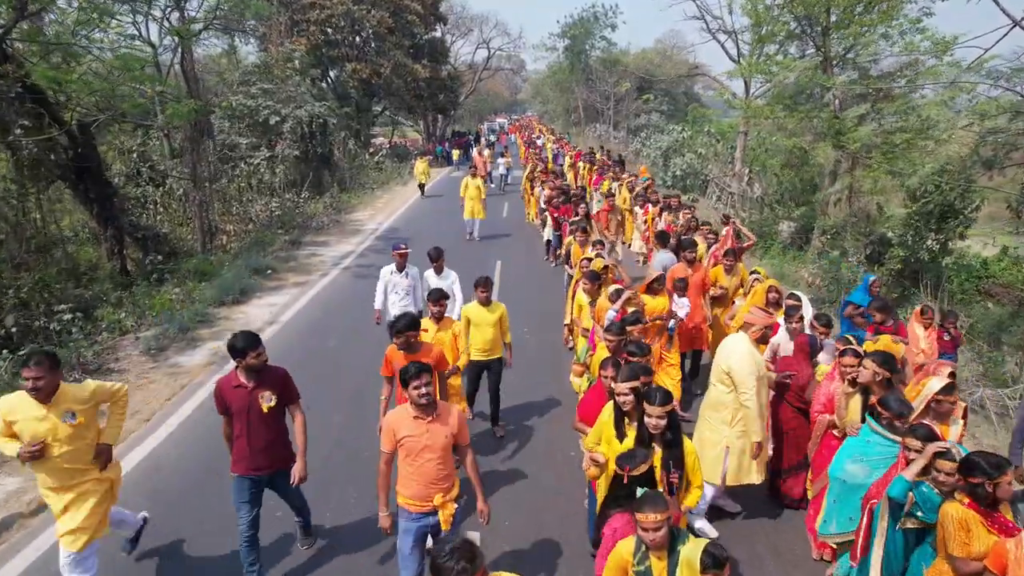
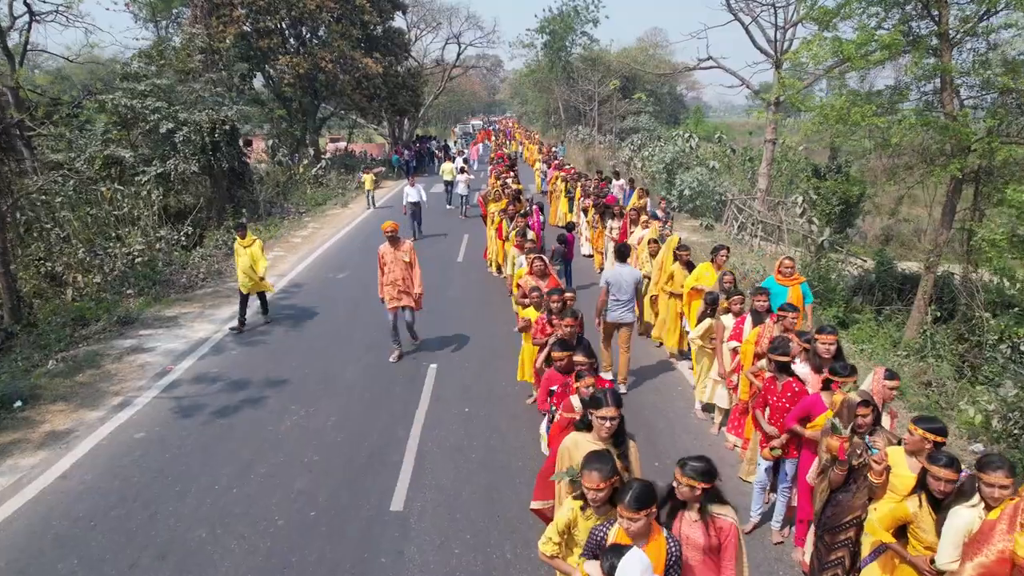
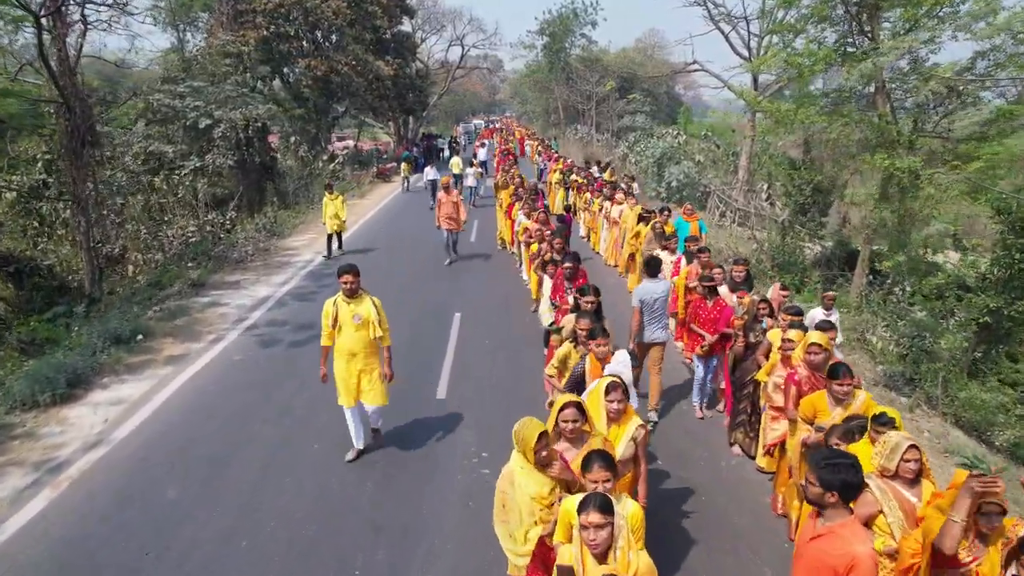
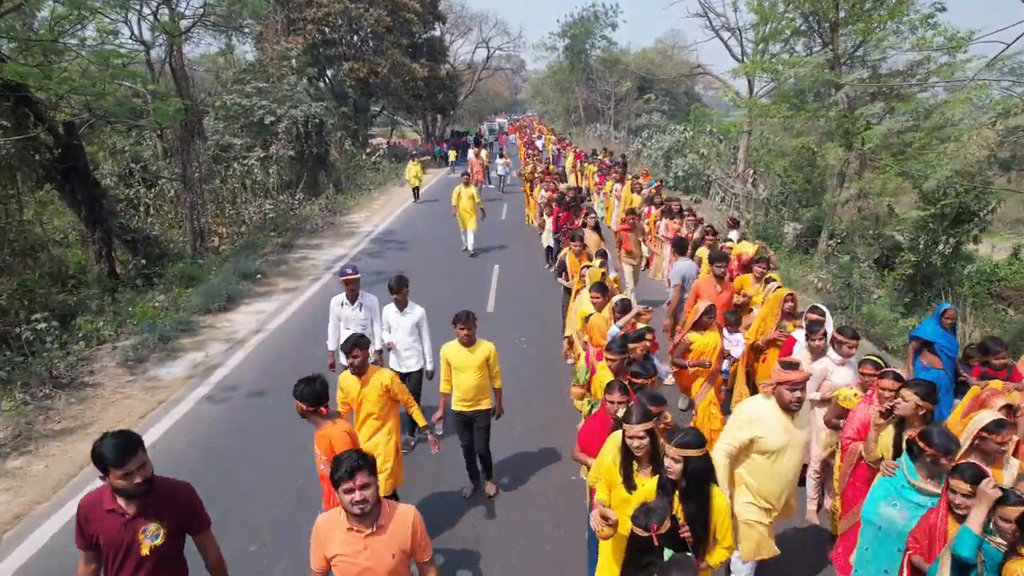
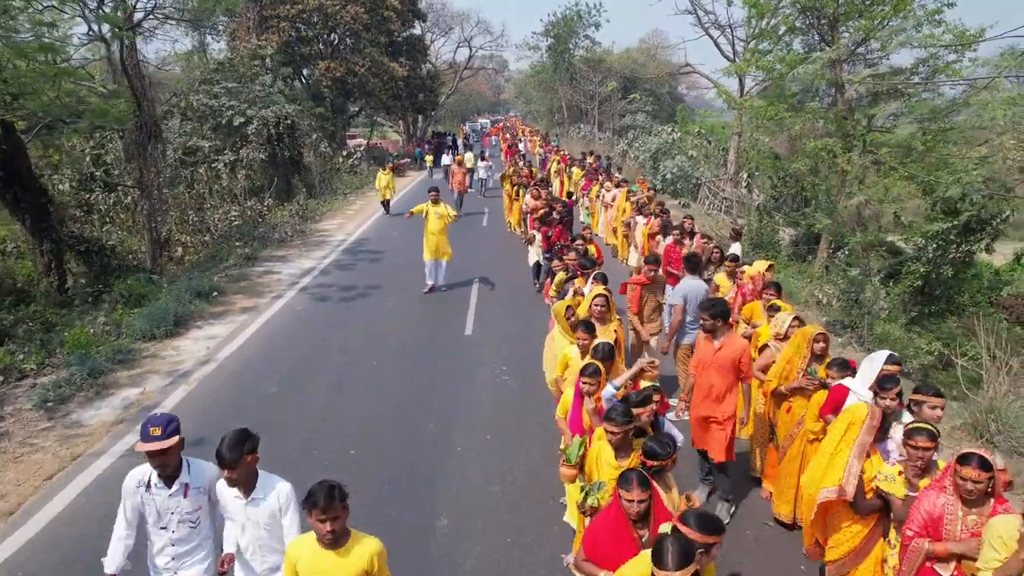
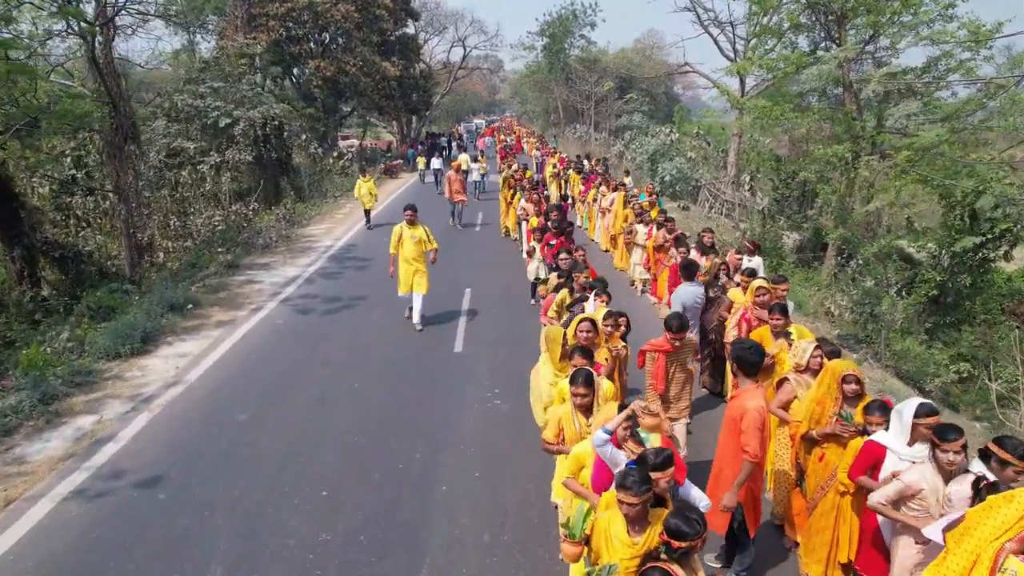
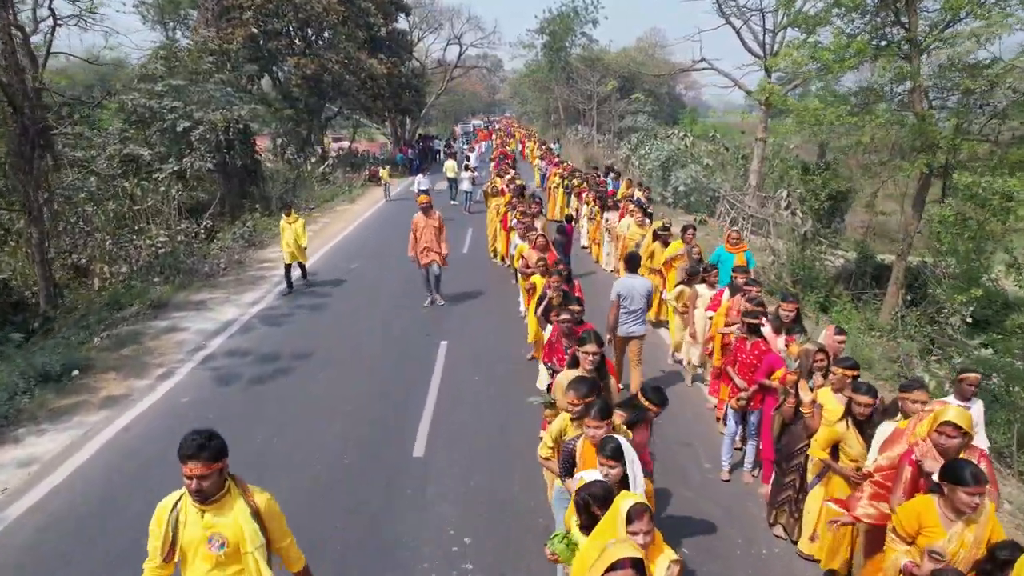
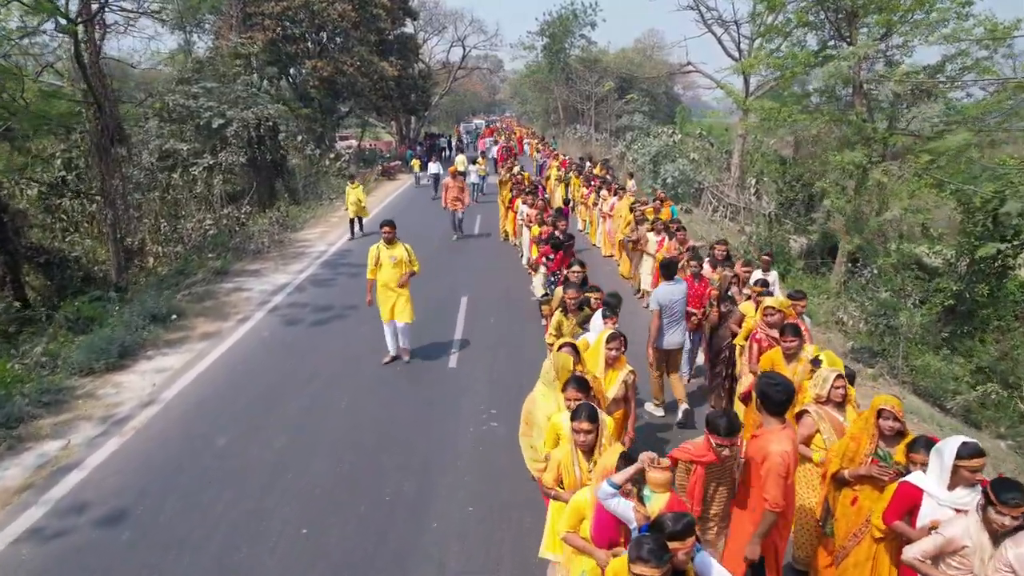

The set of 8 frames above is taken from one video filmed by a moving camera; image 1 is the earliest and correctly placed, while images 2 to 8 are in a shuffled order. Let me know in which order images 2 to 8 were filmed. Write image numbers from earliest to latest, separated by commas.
4, 5, 6, 8, 3, 7, 2
